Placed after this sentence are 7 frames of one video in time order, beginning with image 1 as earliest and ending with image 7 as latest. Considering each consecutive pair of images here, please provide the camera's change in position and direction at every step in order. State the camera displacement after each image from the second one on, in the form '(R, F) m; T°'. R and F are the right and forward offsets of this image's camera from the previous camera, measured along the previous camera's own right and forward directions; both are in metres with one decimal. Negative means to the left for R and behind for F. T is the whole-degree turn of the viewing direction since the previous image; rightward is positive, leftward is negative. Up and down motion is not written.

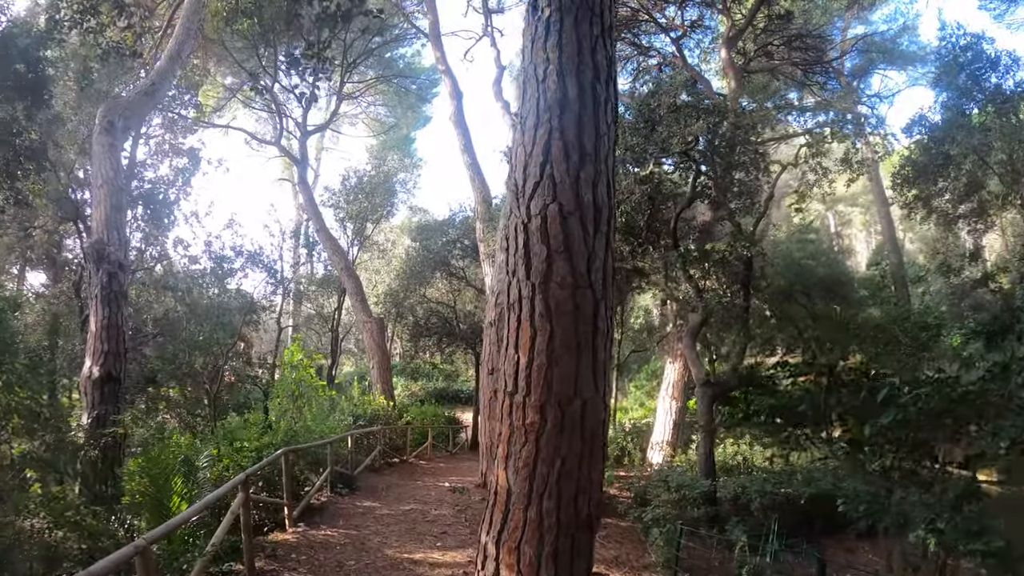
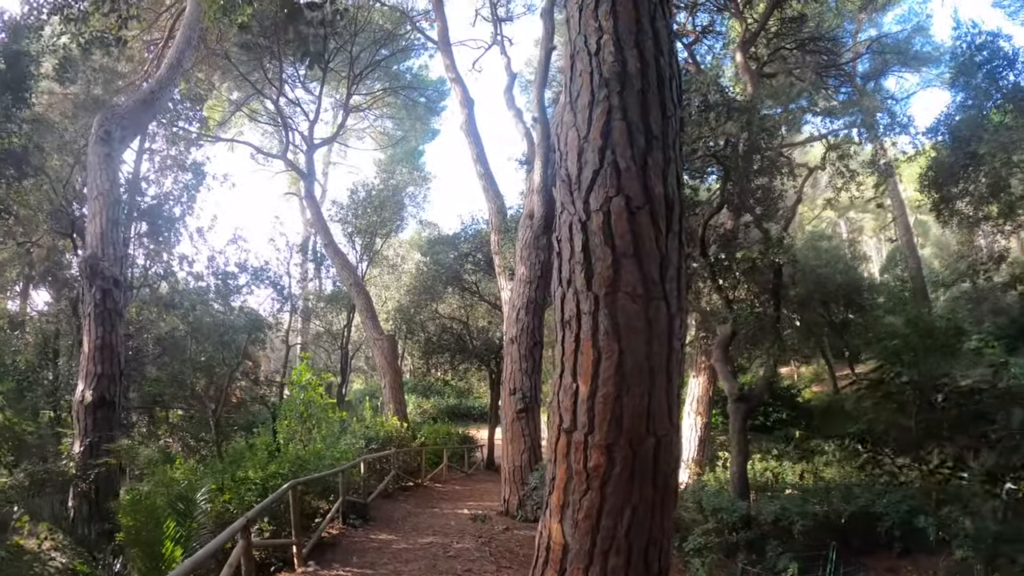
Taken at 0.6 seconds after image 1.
(-0.1, +0.5) m; -1°
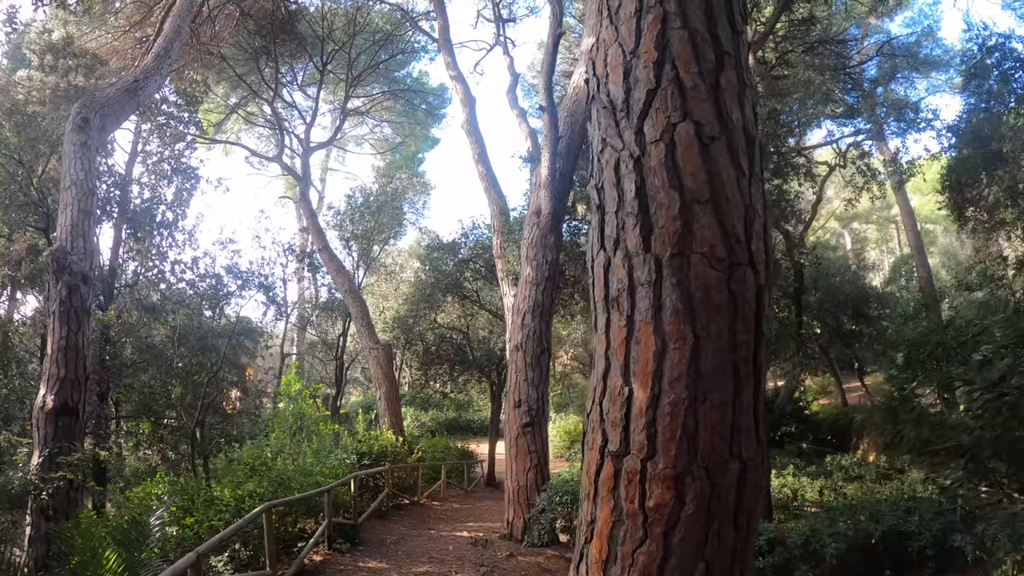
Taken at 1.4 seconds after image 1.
(-0.1, +0.6) m; 0°
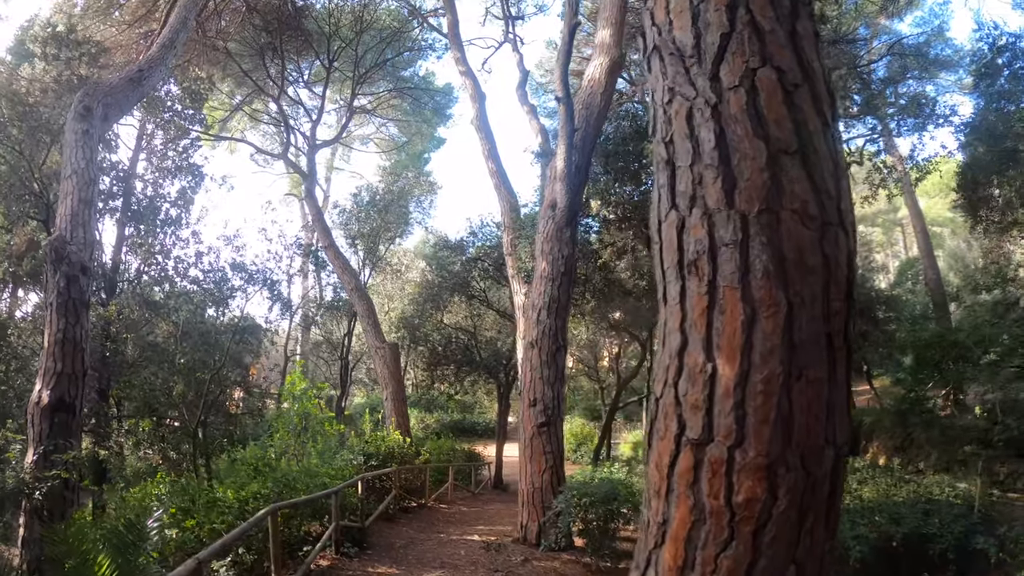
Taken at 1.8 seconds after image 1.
(-0.1, +0.2) m; 0°
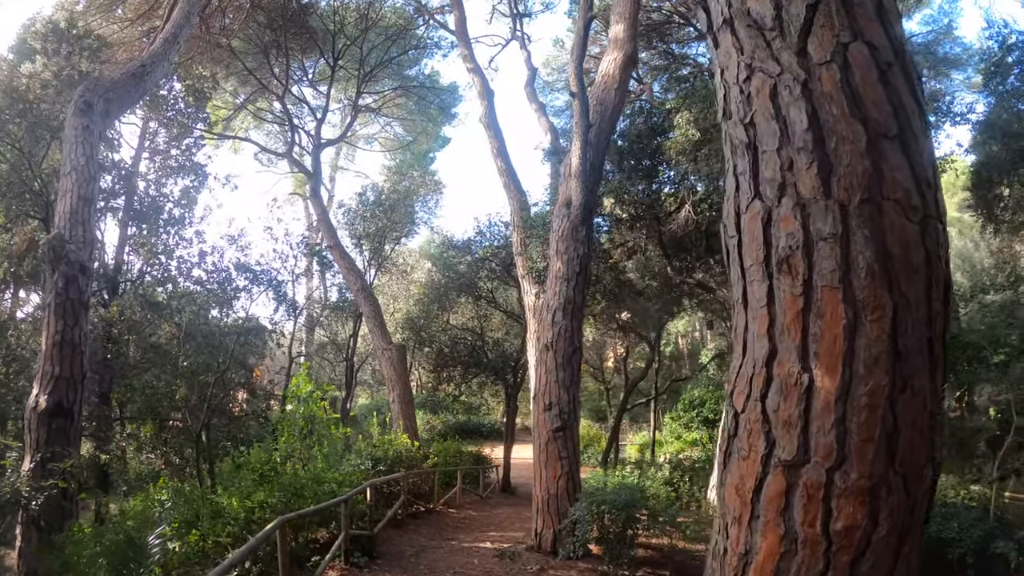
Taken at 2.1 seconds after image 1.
(-0.1, +0.2) m; 0°
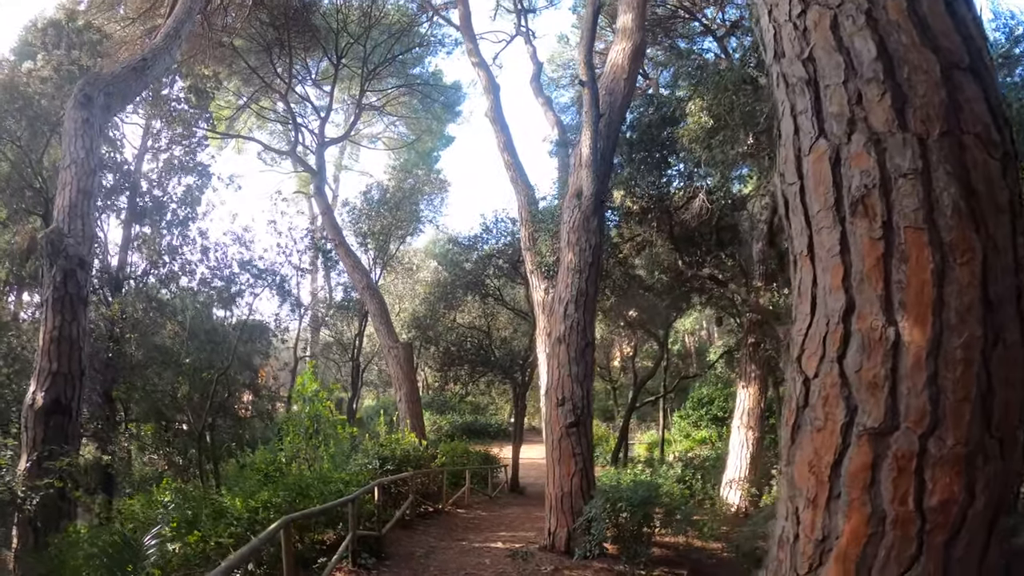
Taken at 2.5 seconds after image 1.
(0.0, +0.2) m; 0°
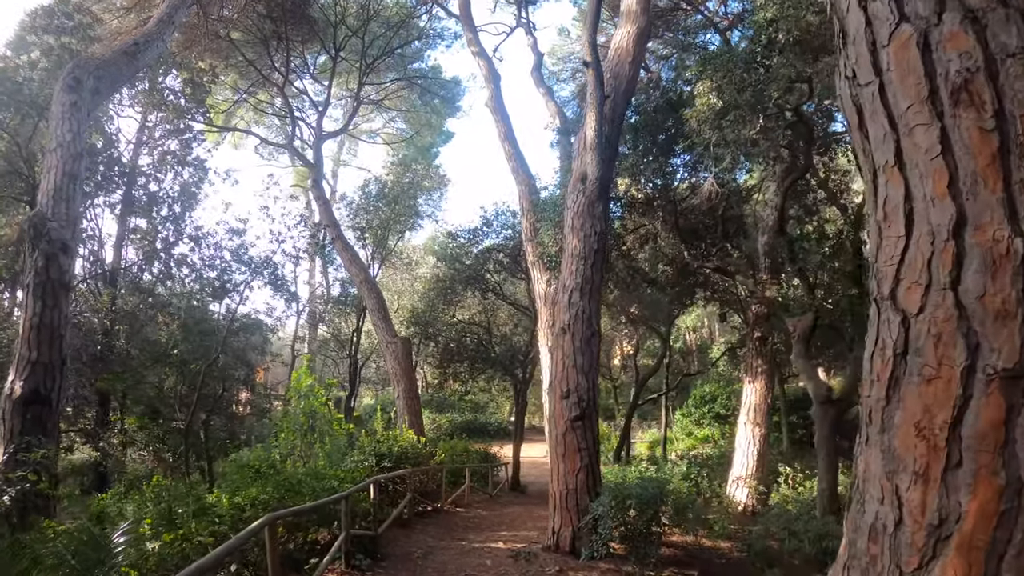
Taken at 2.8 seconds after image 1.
(0.0, +0.3) m; 0°
